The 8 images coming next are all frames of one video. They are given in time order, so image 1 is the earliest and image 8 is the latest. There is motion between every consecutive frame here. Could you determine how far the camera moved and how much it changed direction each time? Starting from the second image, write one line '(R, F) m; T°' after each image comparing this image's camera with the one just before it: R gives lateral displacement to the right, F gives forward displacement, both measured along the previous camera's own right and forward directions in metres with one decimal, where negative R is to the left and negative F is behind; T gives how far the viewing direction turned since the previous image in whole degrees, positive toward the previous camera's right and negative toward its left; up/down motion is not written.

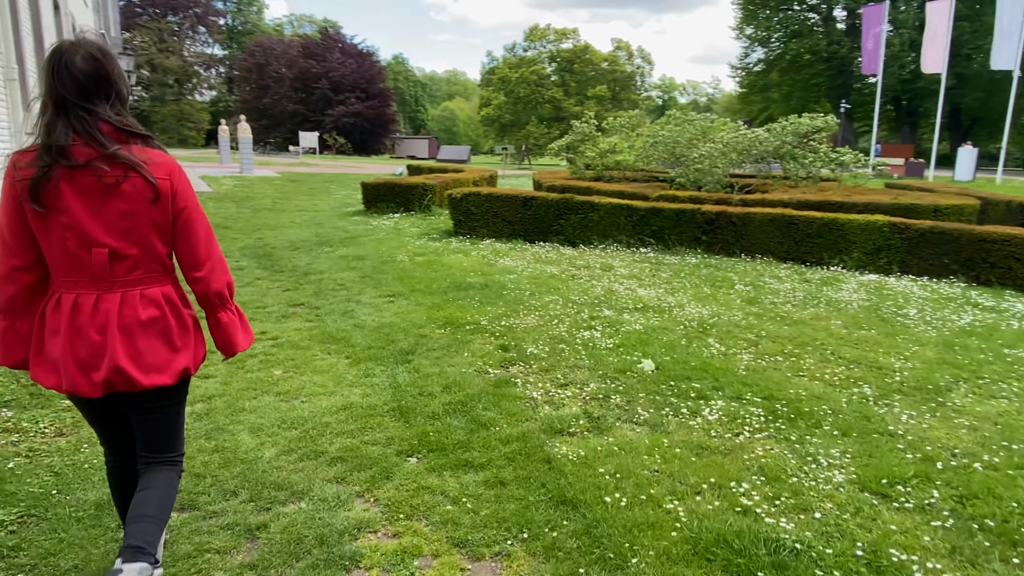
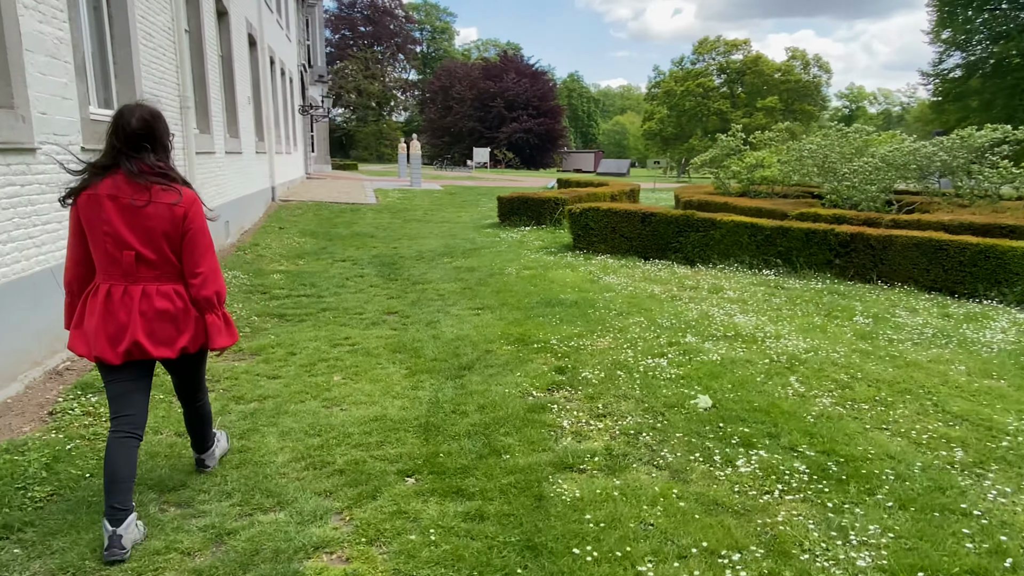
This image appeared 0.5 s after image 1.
(+0.7, +0.2) m; -13°
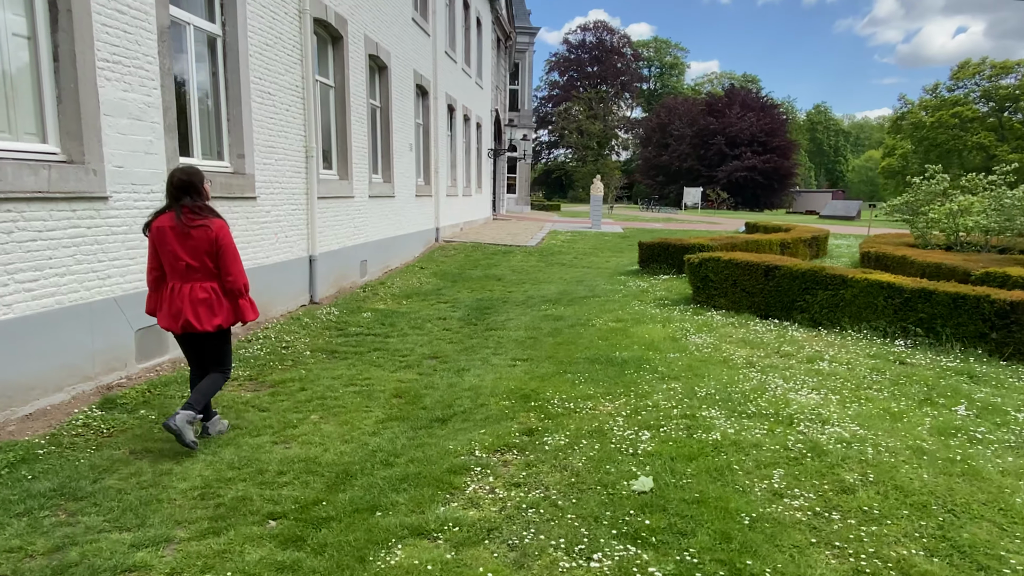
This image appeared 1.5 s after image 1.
(+1.6, +0.3) m; -19°
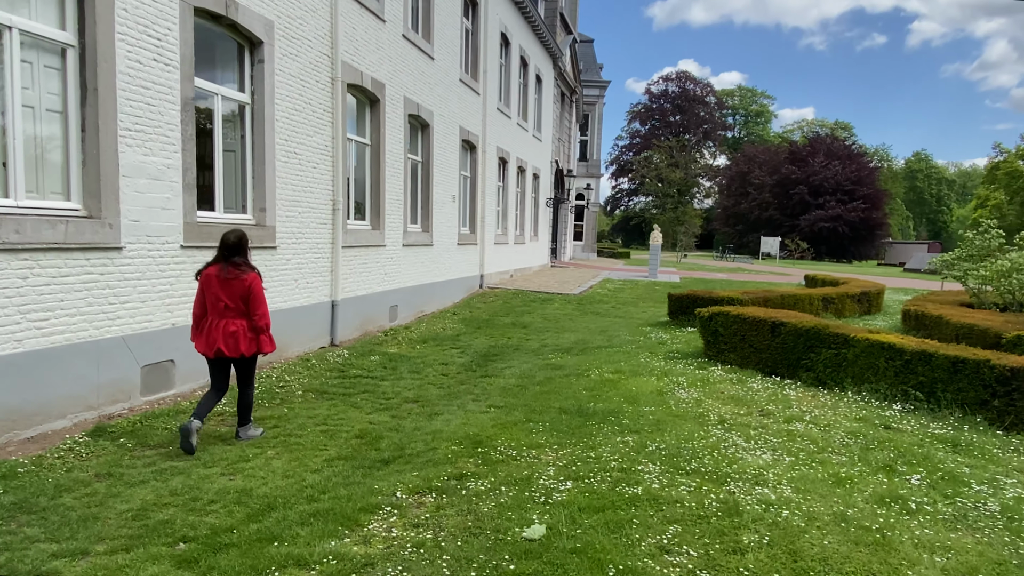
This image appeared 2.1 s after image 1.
(+1.0, -0.2) m; -7°
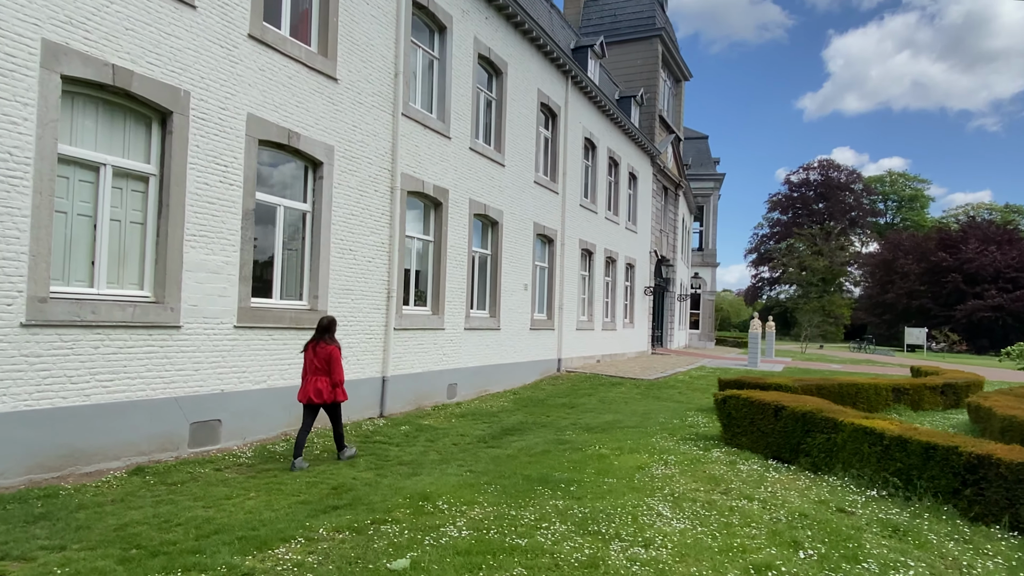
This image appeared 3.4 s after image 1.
(+1.7, -0.6) m; -12°
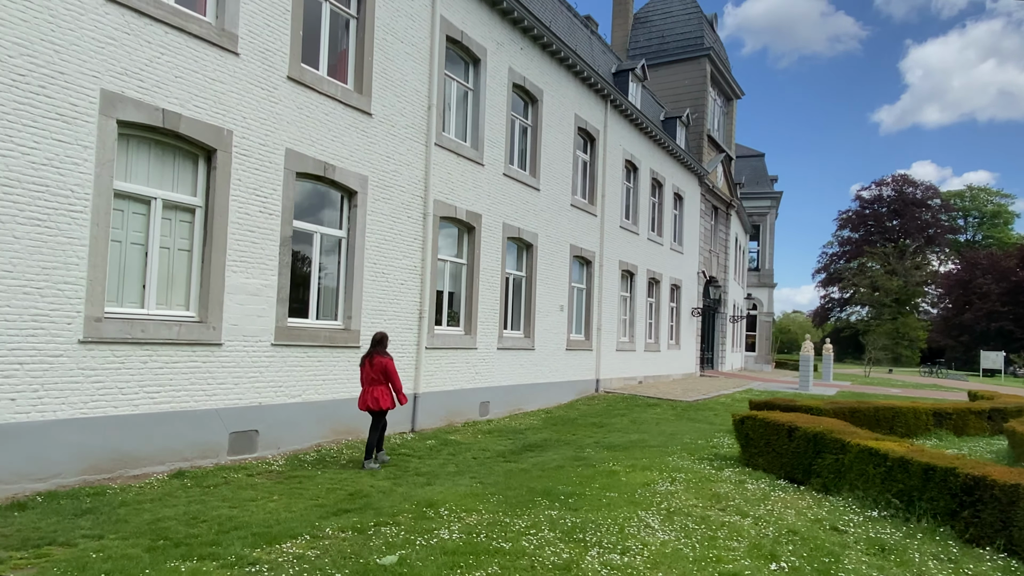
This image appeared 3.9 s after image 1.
(+0.6, -0.4) m; -5°
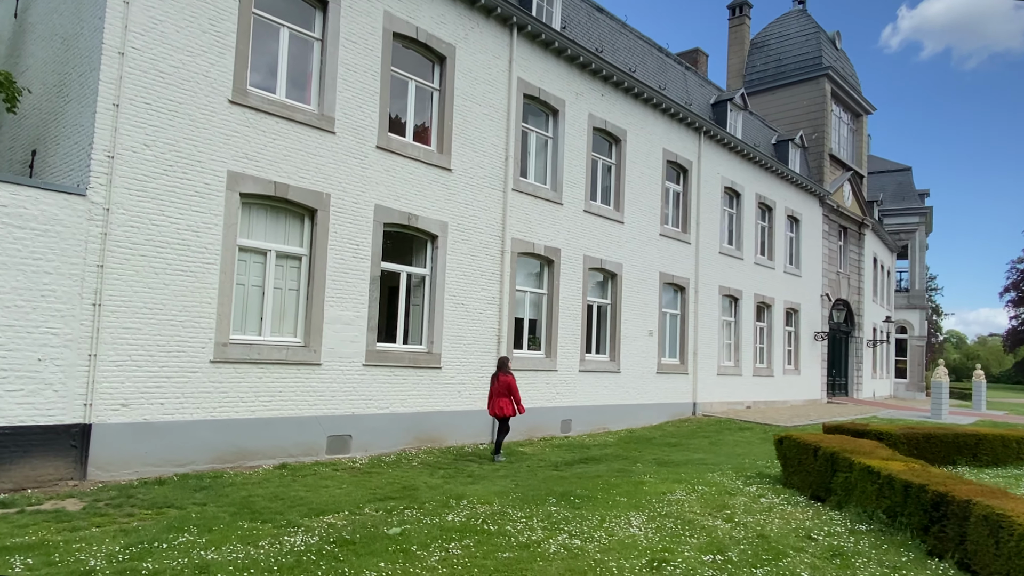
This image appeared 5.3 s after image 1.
(+1.7, -1.1) m; -13°
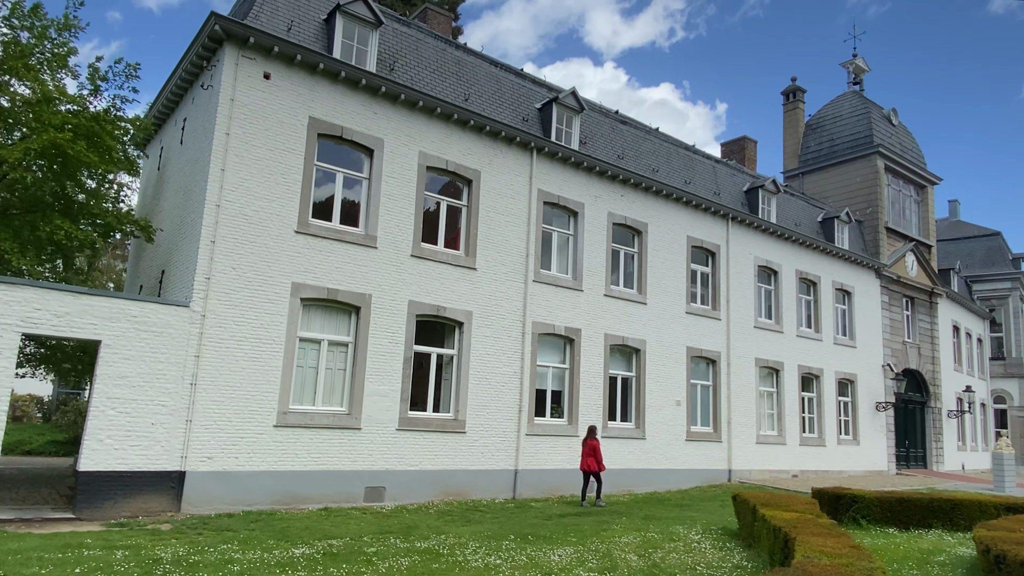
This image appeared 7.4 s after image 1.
(+2.3, -2.1) m; -11°
